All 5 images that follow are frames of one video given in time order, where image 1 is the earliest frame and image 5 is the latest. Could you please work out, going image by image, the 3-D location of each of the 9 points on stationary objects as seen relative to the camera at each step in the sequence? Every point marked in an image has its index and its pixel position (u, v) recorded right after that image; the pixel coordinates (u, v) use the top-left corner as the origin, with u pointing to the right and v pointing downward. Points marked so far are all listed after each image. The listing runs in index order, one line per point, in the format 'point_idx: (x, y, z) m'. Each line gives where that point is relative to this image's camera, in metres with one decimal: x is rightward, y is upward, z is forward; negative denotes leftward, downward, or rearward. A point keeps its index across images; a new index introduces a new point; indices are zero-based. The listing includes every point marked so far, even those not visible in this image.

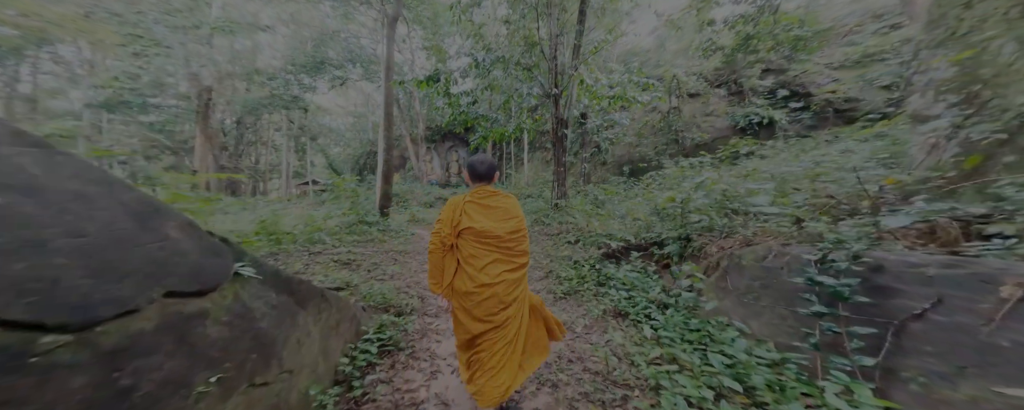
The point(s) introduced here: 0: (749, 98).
0: (+6.6, +2.9, +8.0) m
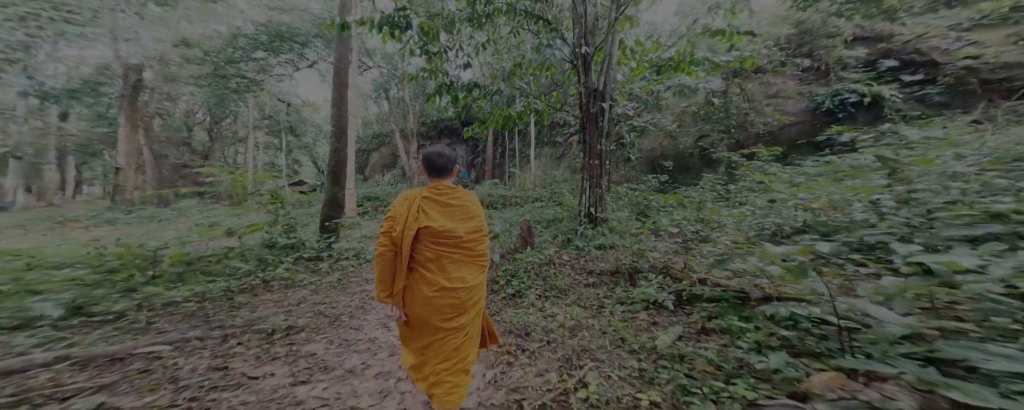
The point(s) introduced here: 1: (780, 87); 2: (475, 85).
0: (+6.7, +2.7, +5.9) m
1: (+6.1, +2.7, +6.5) m
2: (-0.7, +2.1, +5.1) m
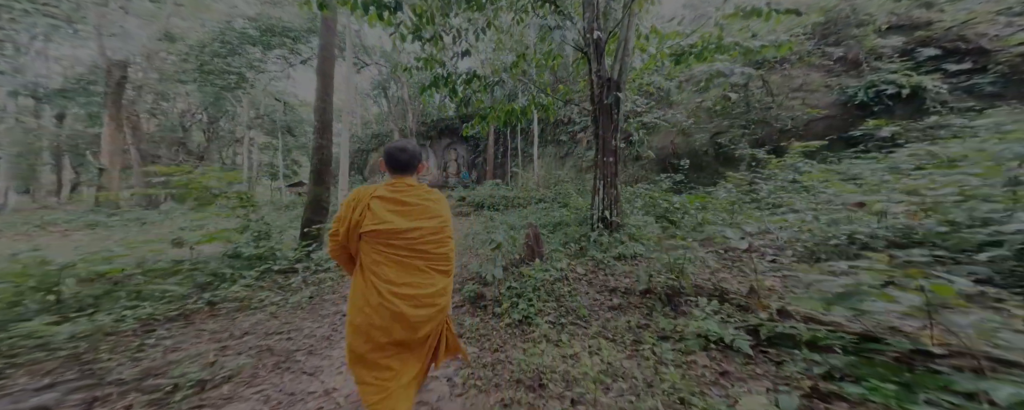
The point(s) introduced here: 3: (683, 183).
0: (+6.8, +2.7, +5.4) m
1: (+6.2, +2.7, +6.0) m
2: (-0.6, +2.1, +4.6) m
3: (+4.2, +0.5, +7.0) m
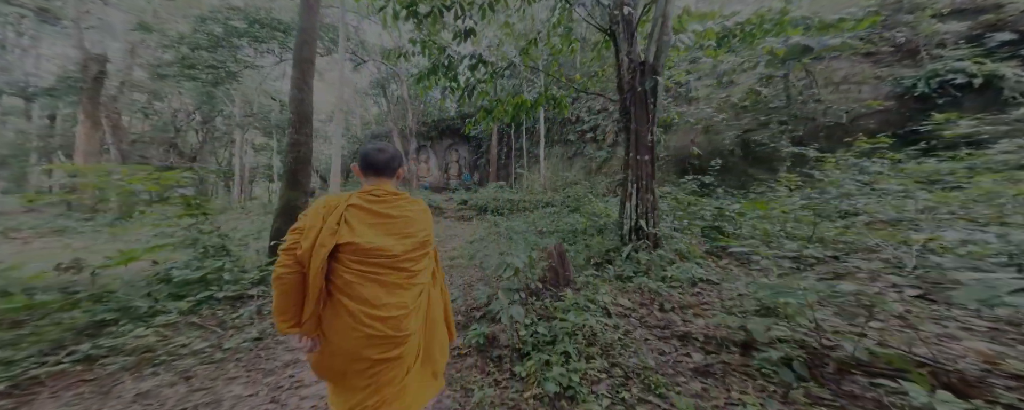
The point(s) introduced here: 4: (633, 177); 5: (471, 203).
0: (+6.9, +2.6, +4.8) m
1: (+6.3, +2.5, +5.4) m
2: (-0.5, +2.0, +4.0) m
3: (+4.4, +0.4, +6.3) m
4: (+1.3, +0.3, +3.1) m
5: (-1.6, +0.1, +10.7) m
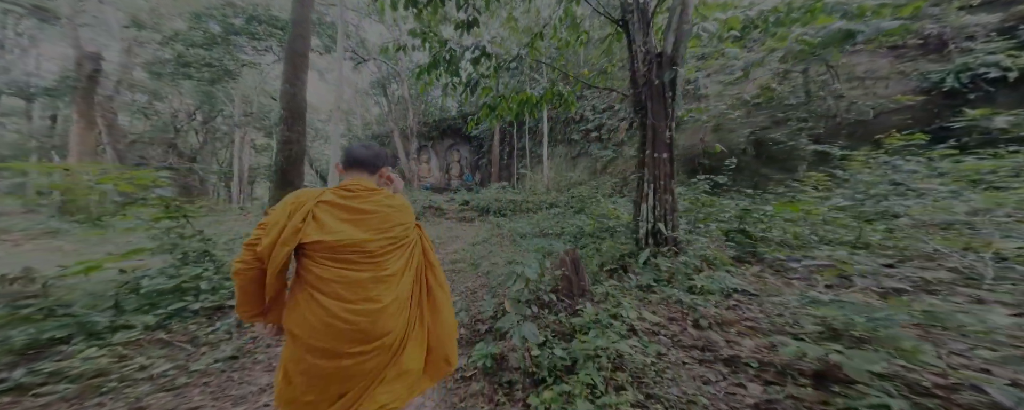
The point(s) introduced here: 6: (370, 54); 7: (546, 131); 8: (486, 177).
0: (+7.0, +2.5, +4.5) m
1: (+6.4, +2.5, +5.2) m
2: (-0.4, +2.0, +3.7) m
3: (+4.4, +0.4, +6.1) m
4: (+1.4, +0.3, +2.9) m
5: (-1.5, 0.0, +10.5) m
6: (-6.2, +6.5, +12.2) m
7: (+1.3, +3.0, +11.3) m
8: (-1.5, +1.5, +15.8) m
